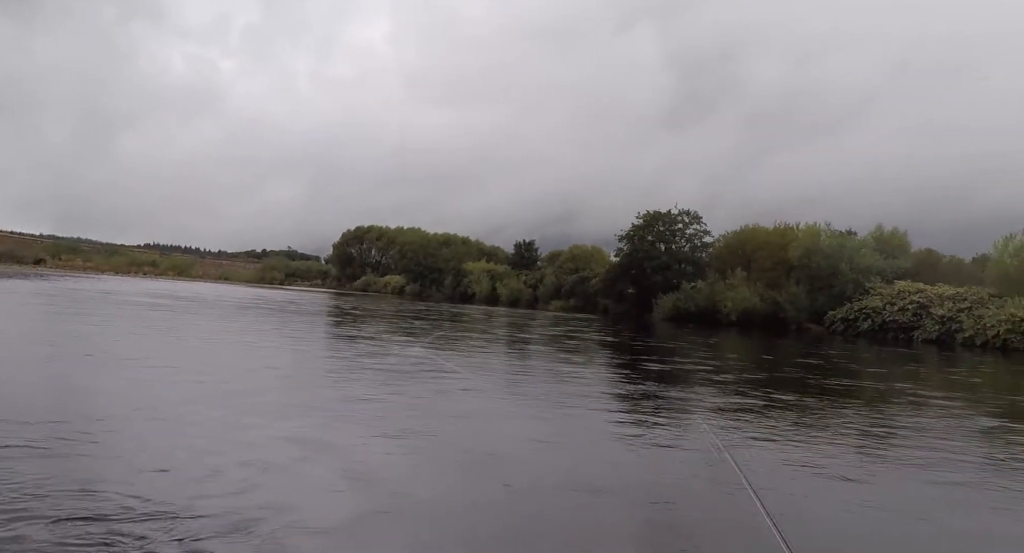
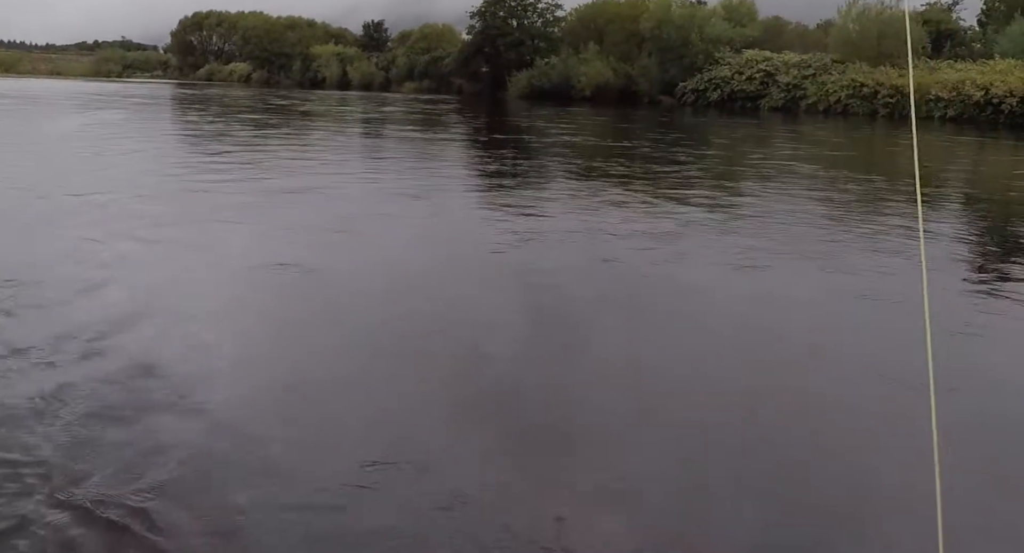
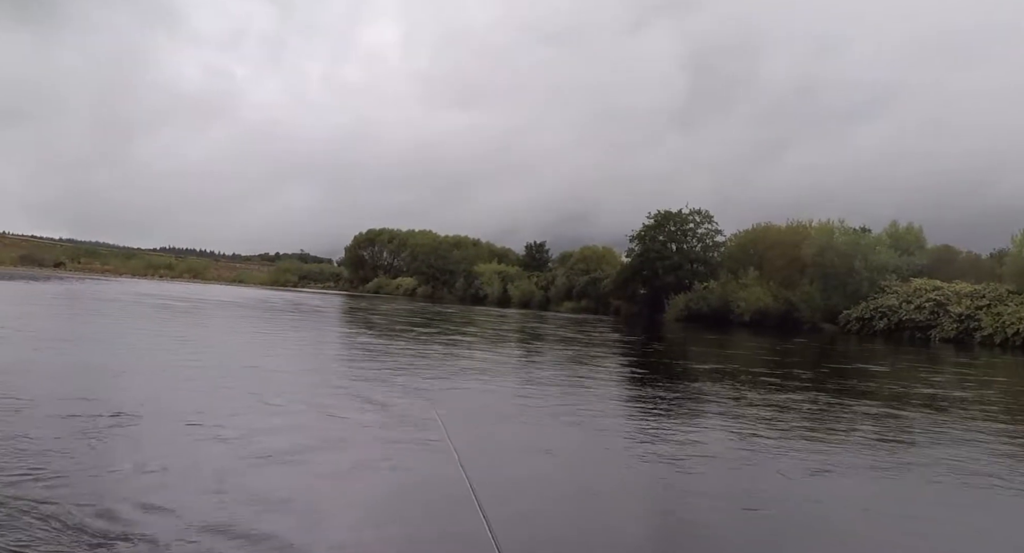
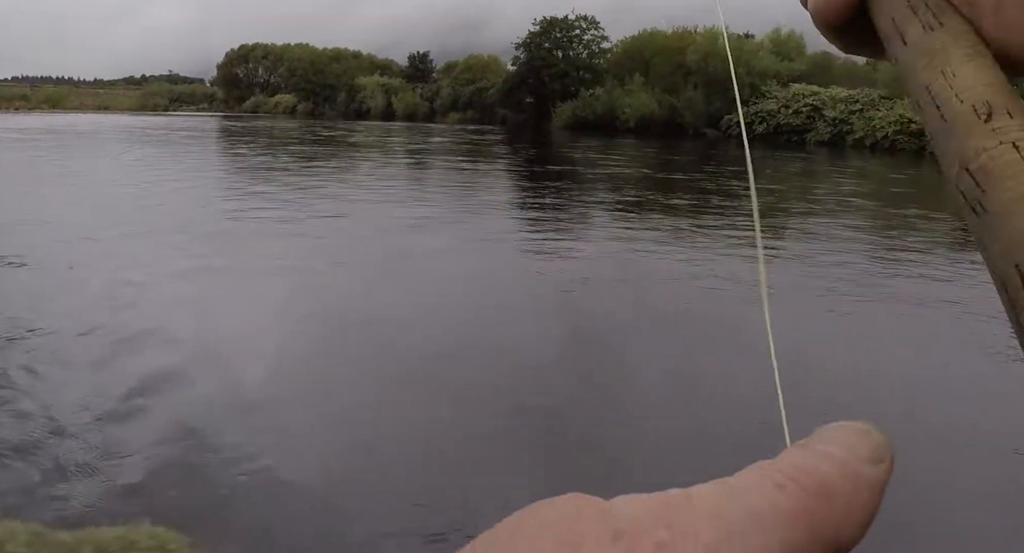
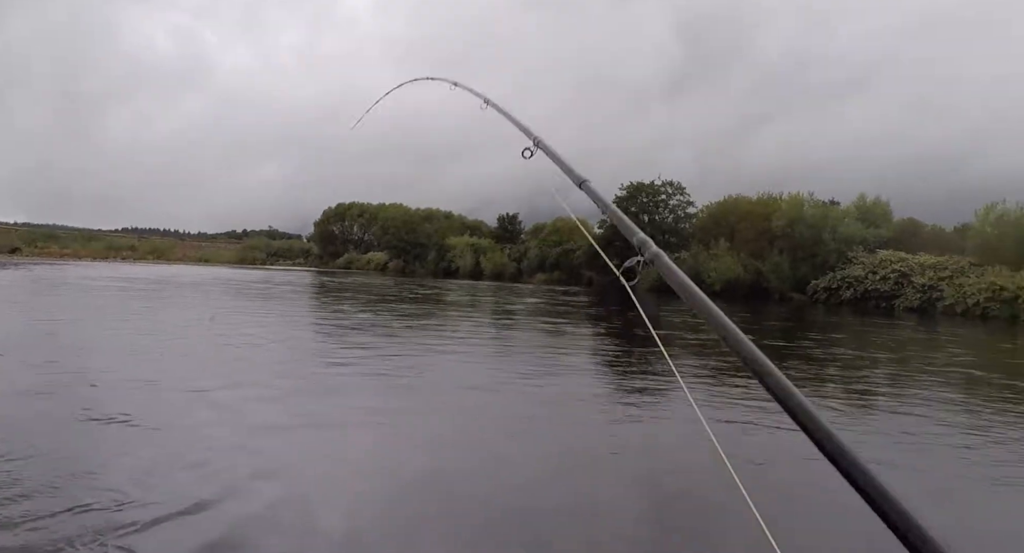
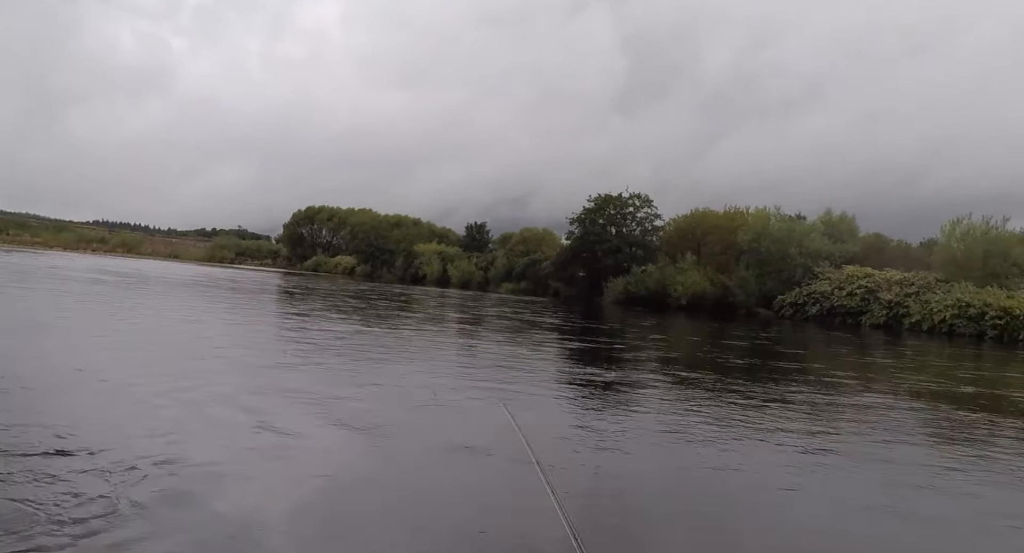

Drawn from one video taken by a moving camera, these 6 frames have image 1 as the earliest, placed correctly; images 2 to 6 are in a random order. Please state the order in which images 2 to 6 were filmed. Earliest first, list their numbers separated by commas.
6, 3, 5, 4, 2
